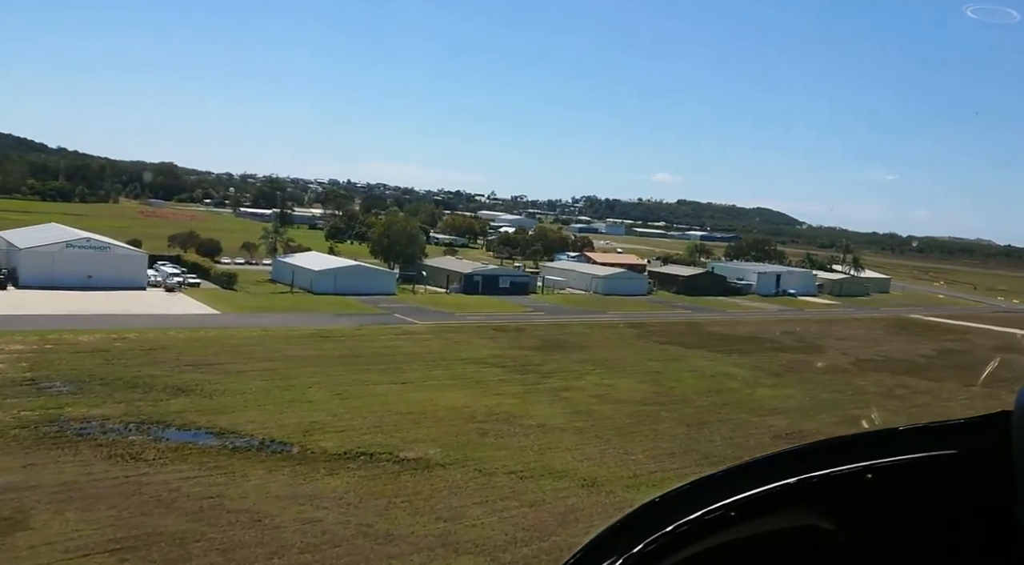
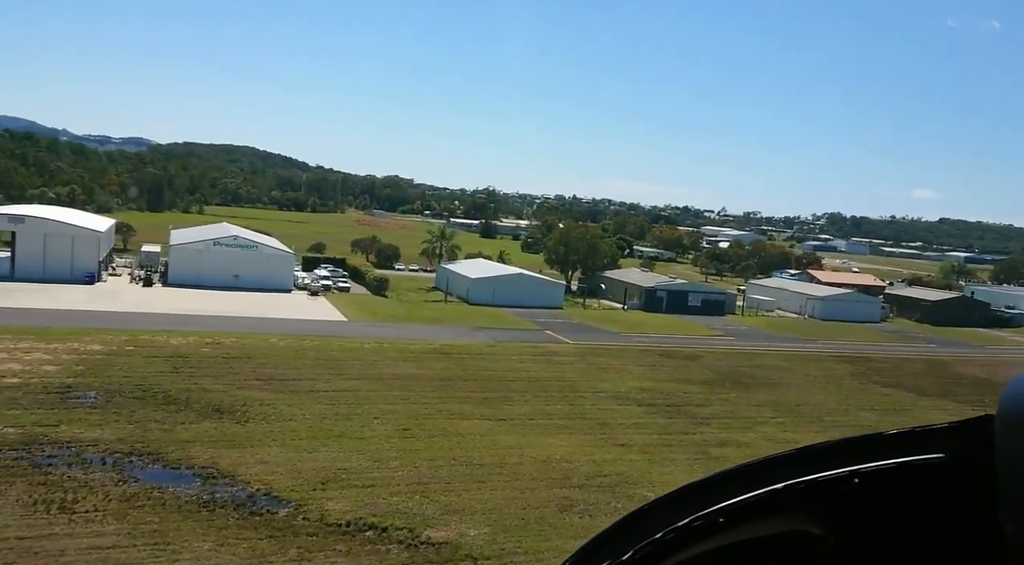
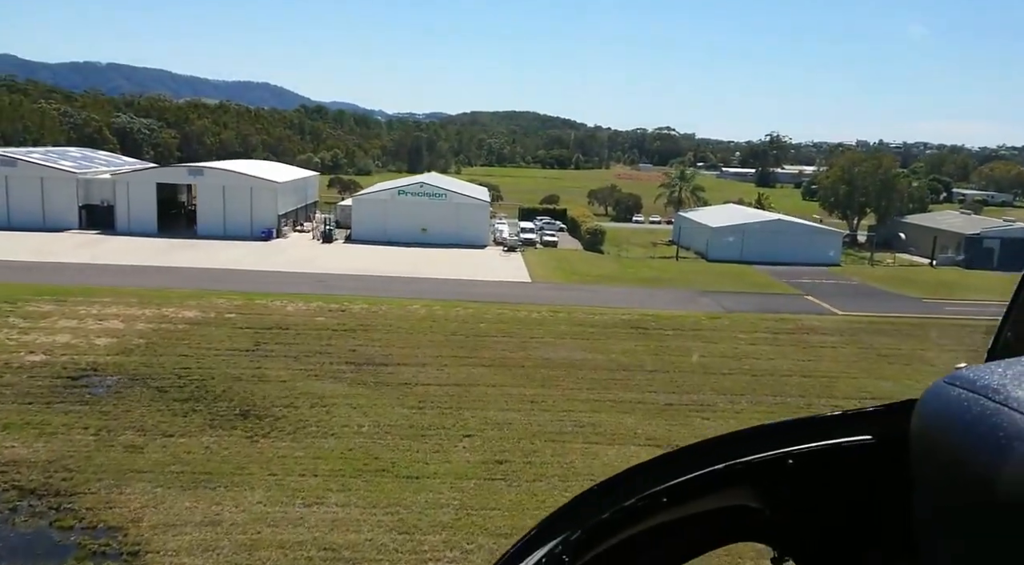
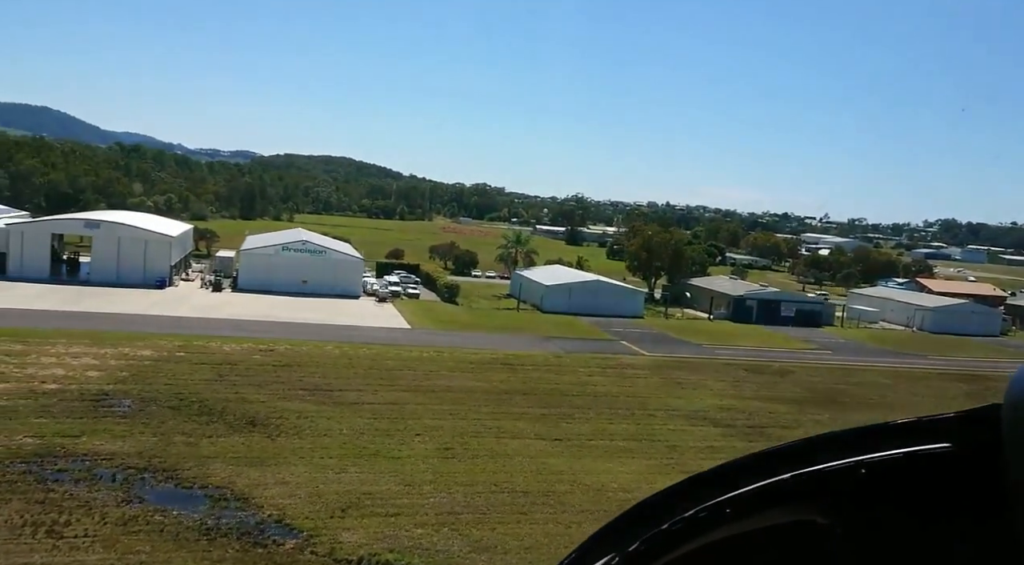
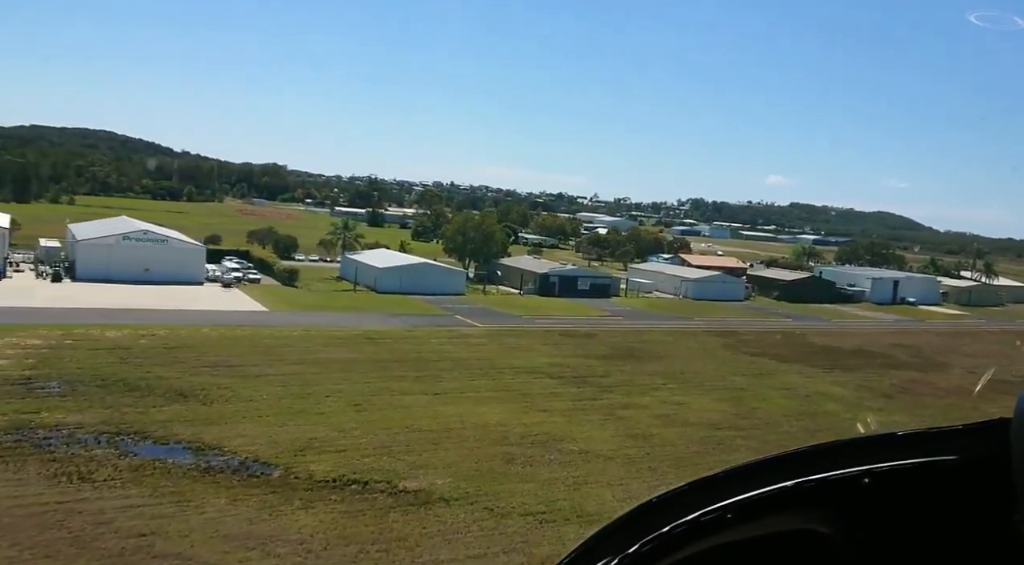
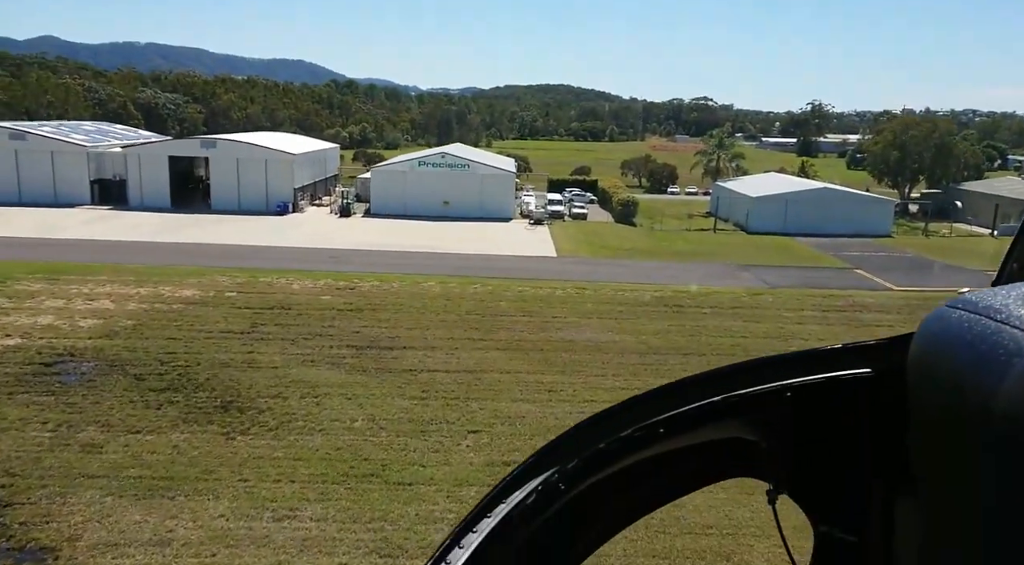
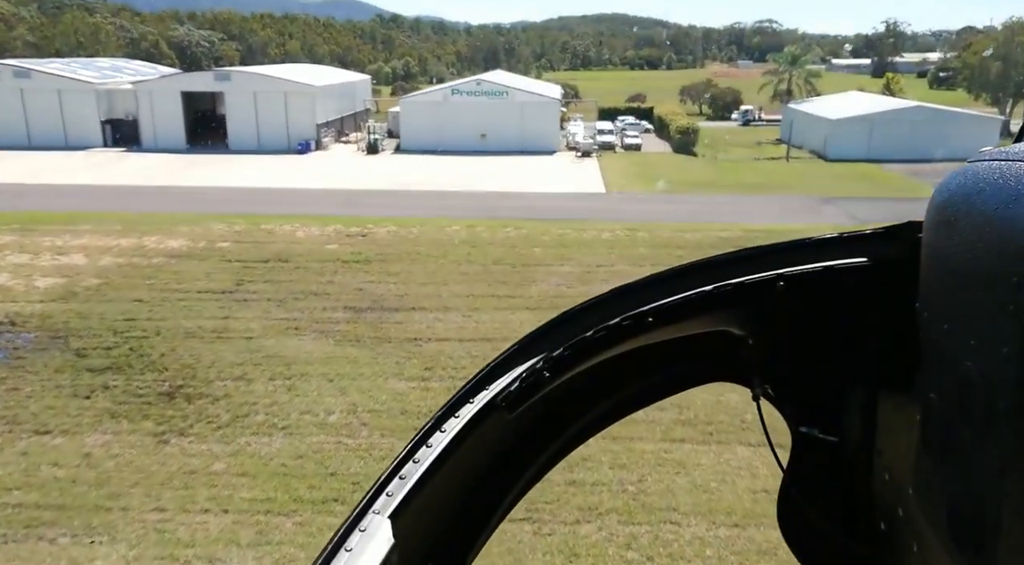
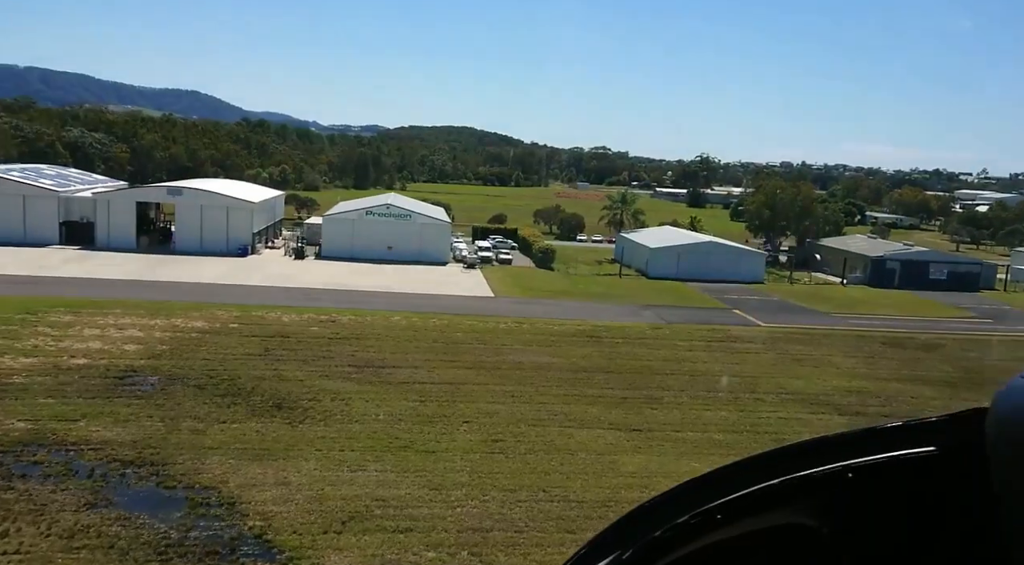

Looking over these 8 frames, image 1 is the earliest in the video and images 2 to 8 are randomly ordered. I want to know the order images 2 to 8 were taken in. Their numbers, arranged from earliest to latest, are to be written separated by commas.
5, 2, 4, 8, 3, 6, 7
